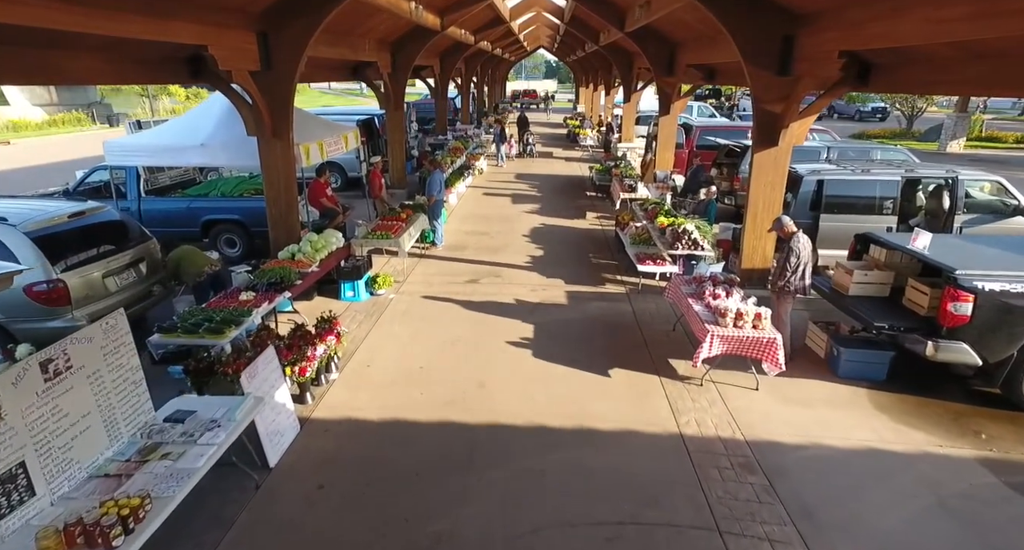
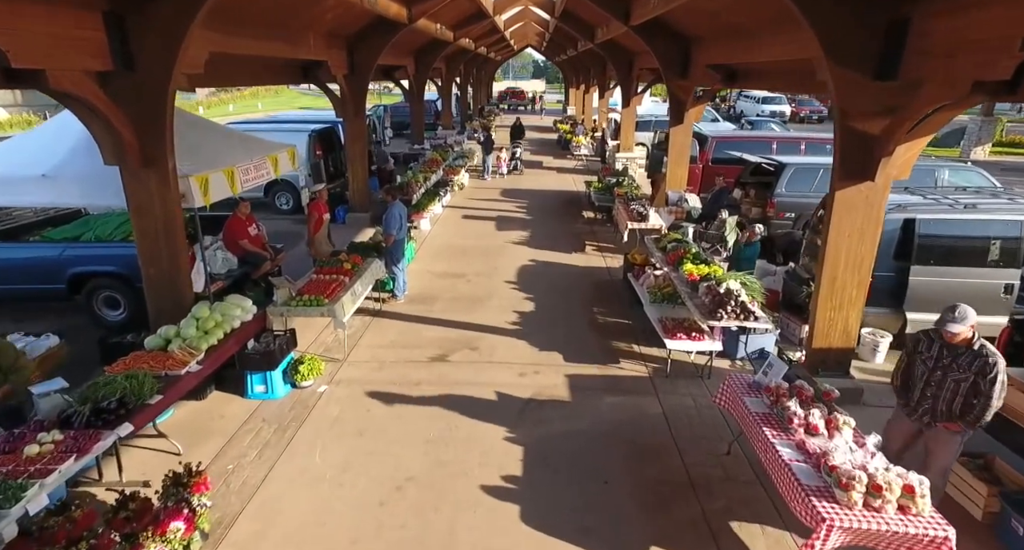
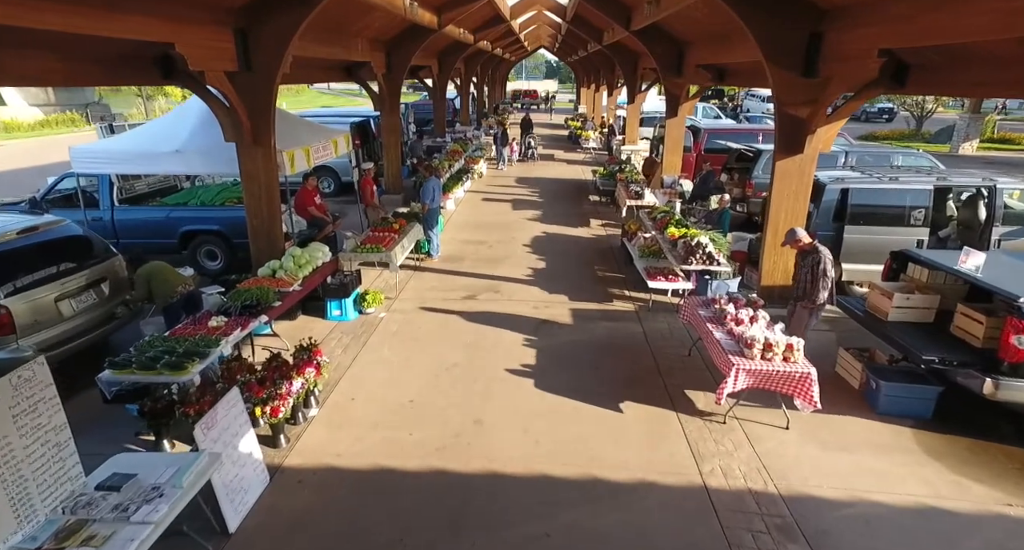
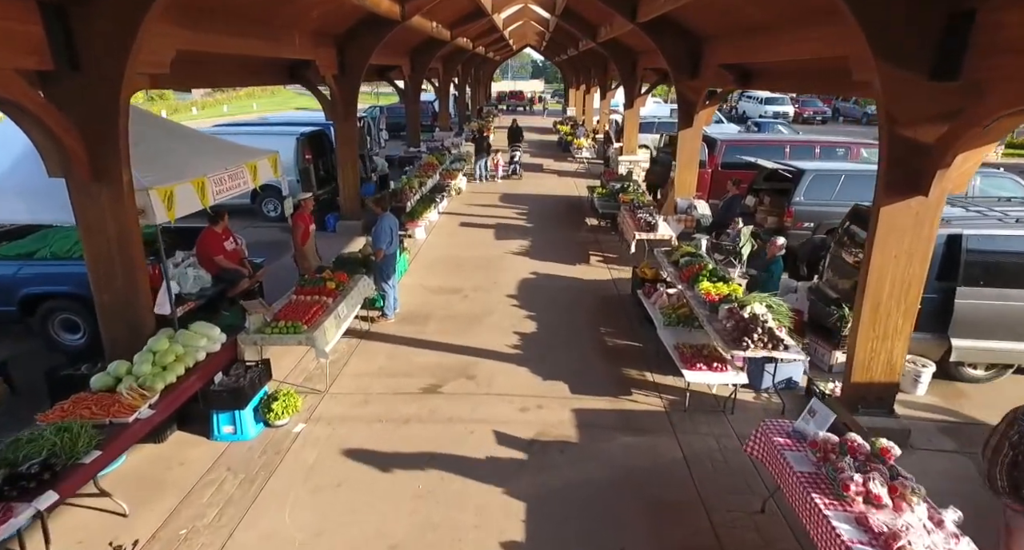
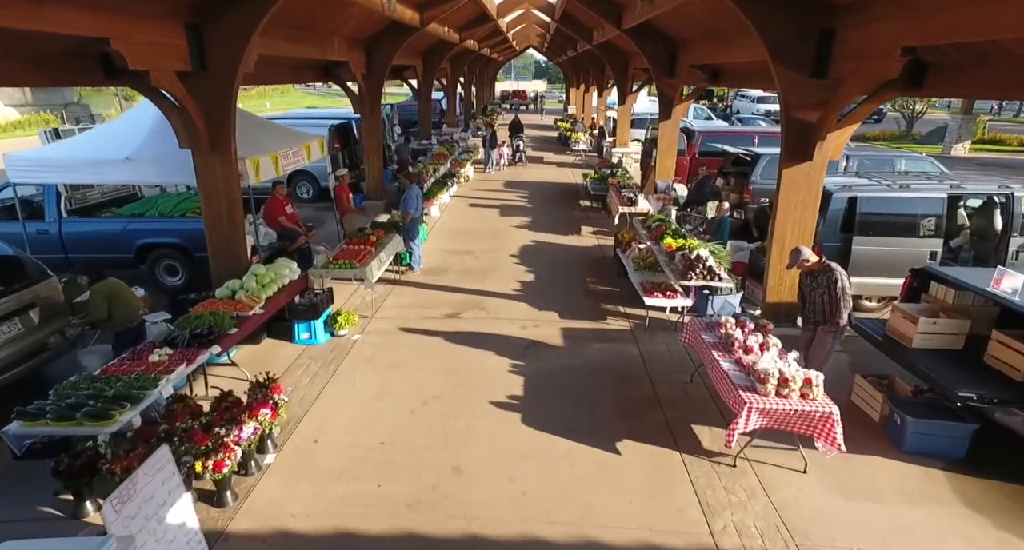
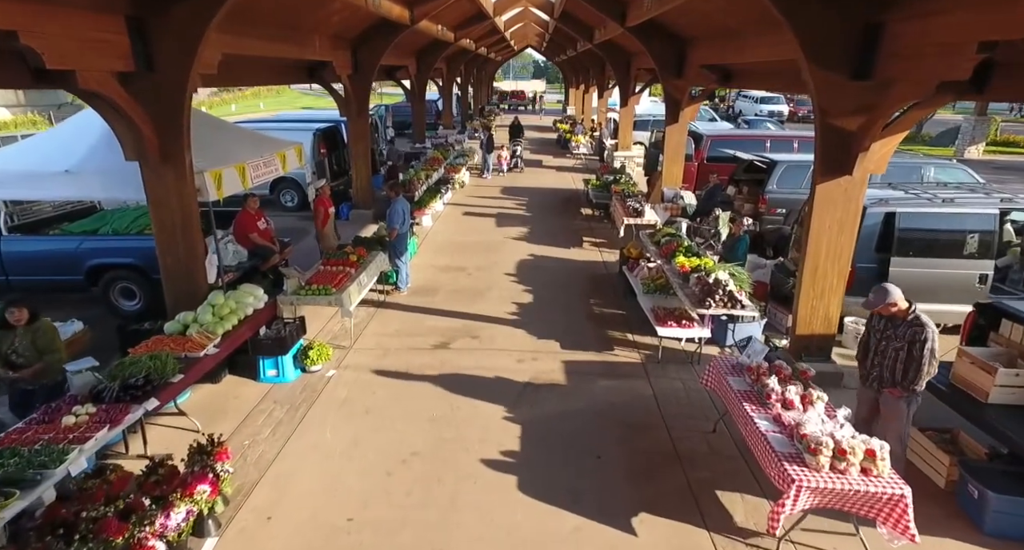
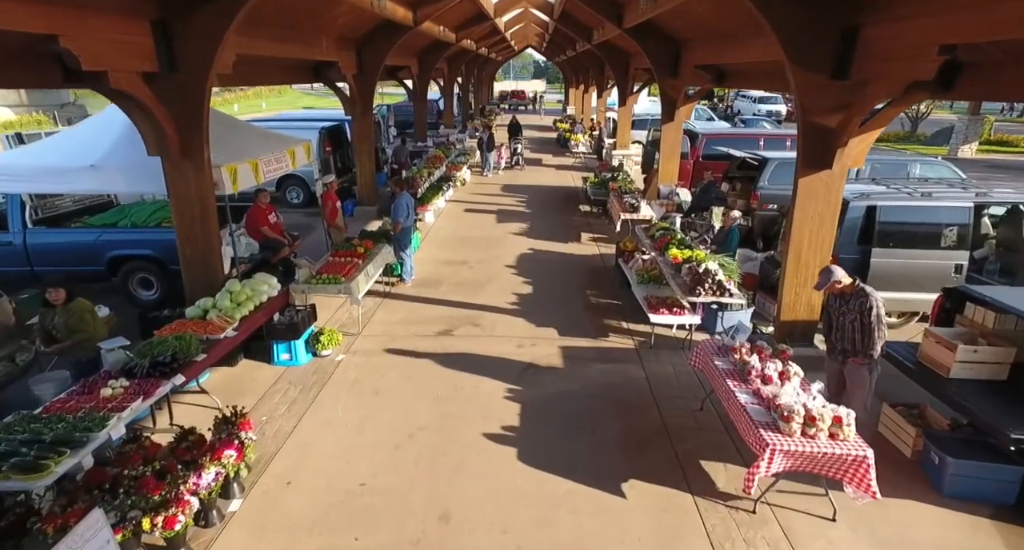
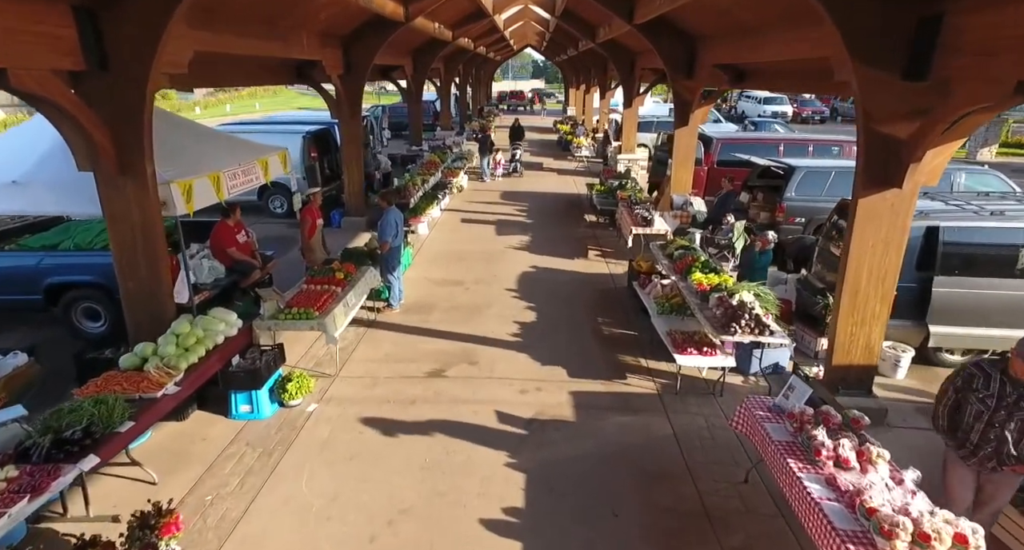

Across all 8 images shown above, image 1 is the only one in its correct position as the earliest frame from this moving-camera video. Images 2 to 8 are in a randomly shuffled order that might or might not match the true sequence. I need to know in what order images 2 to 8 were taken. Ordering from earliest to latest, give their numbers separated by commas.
3, 5, 7, 6, 2, 8, 4
